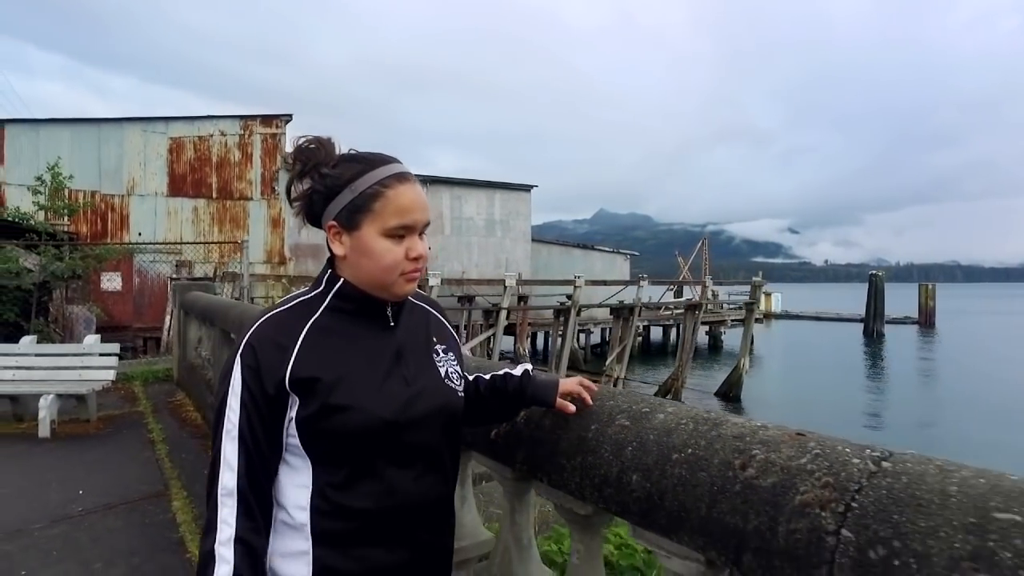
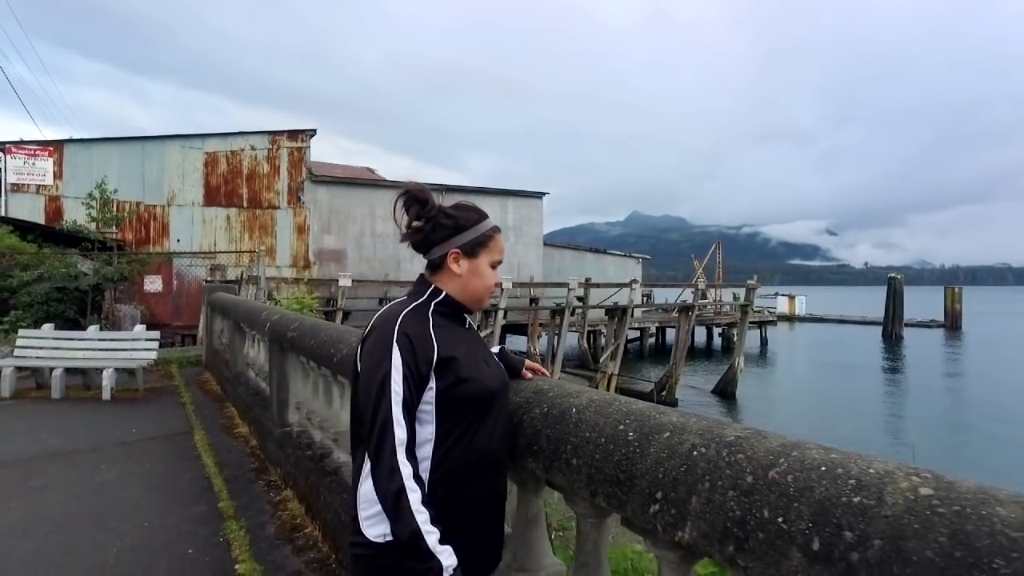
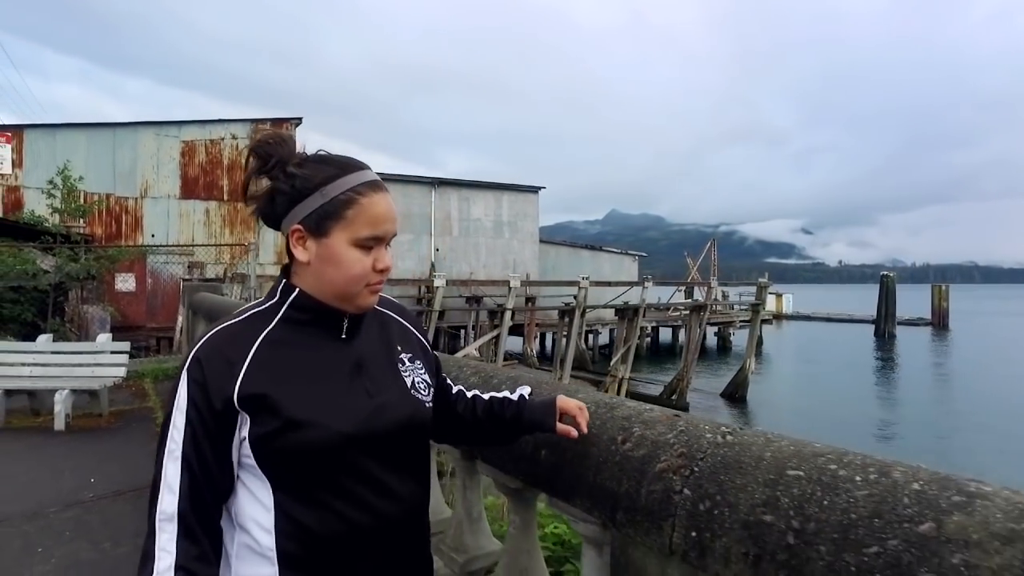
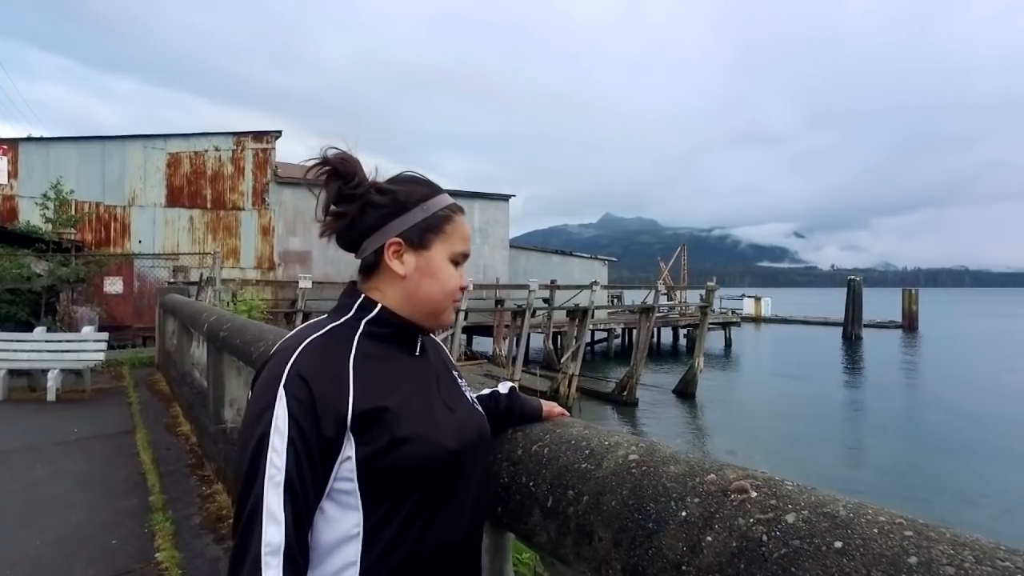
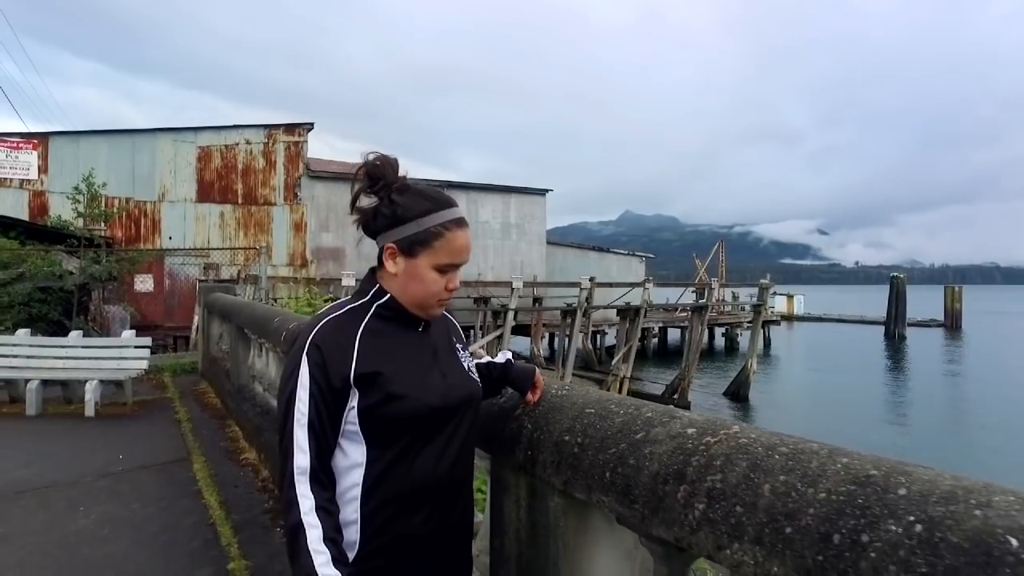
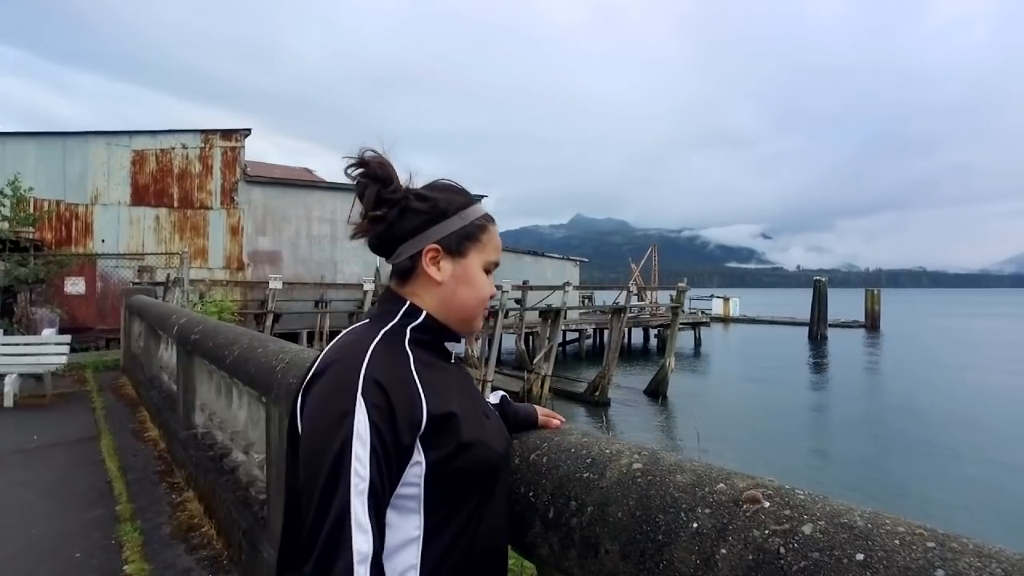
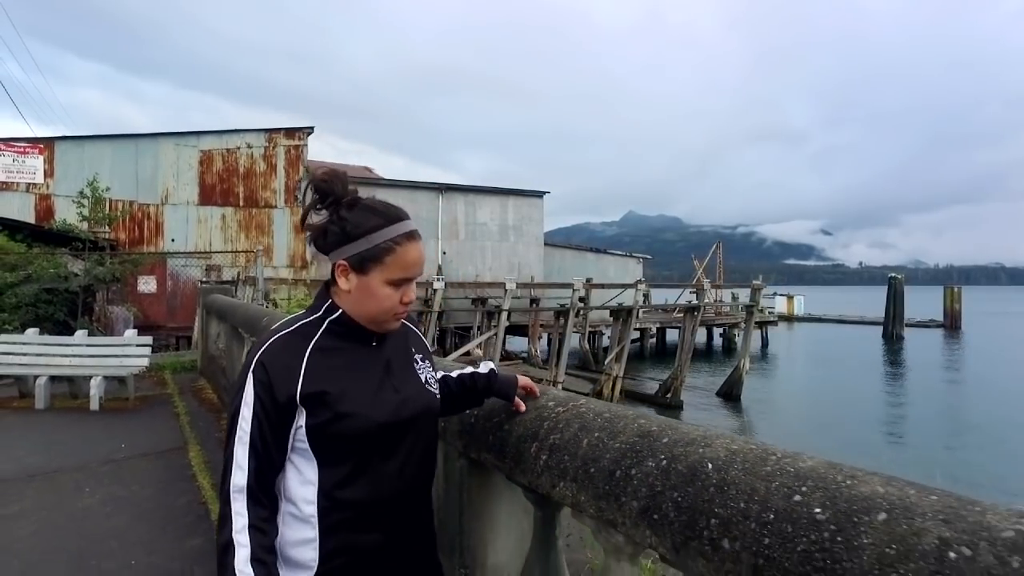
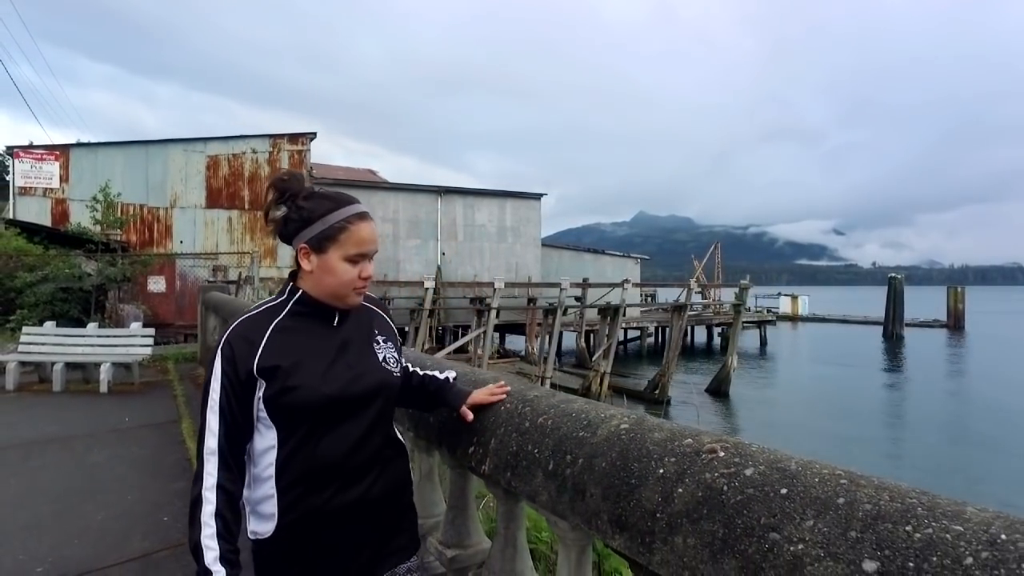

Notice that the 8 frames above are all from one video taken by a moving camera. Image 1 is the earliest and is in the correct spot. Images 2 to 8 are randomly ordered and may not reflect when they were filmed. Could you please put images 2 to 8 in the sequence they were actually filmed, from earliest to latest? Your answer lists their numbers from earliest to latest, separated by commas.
3, 5, 7, 2, 8, 4, 6
